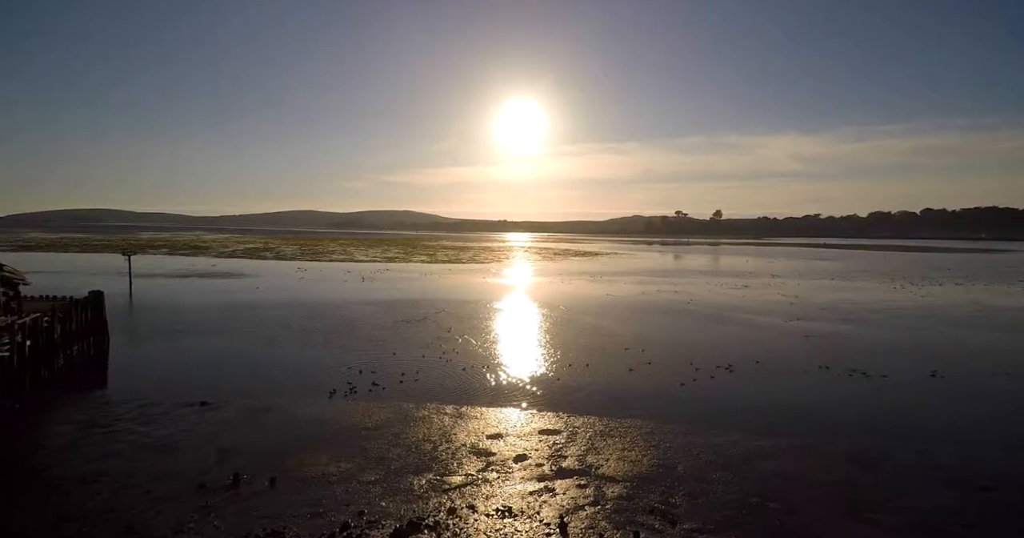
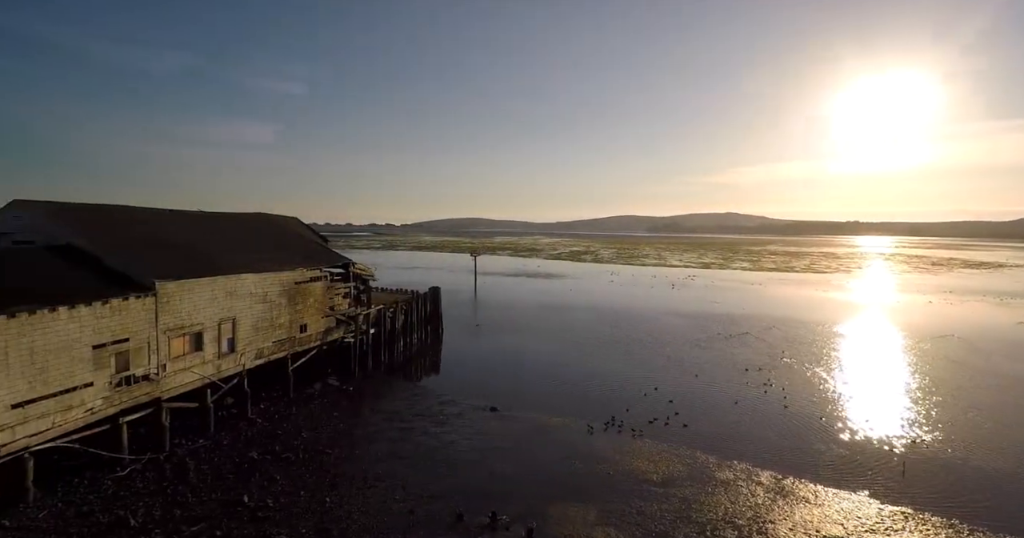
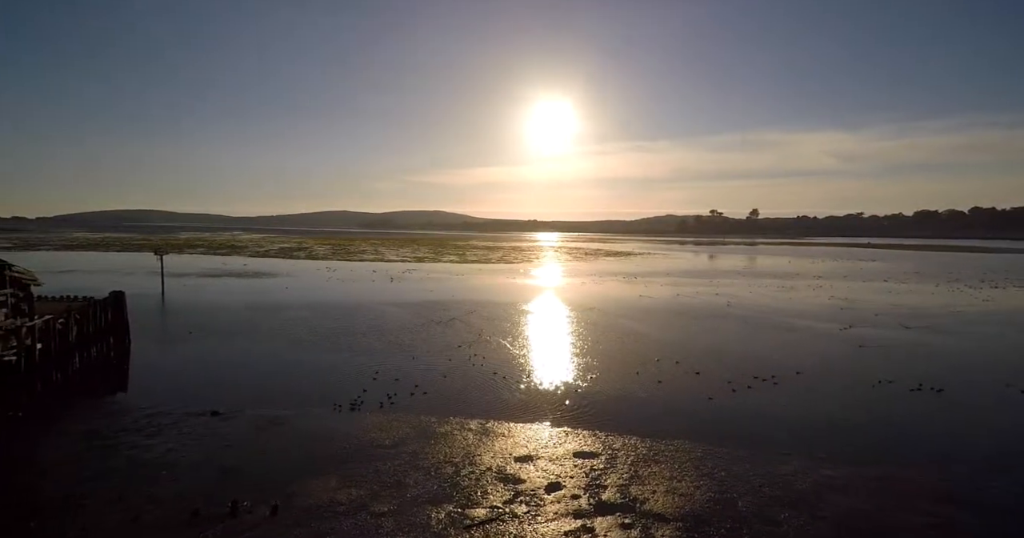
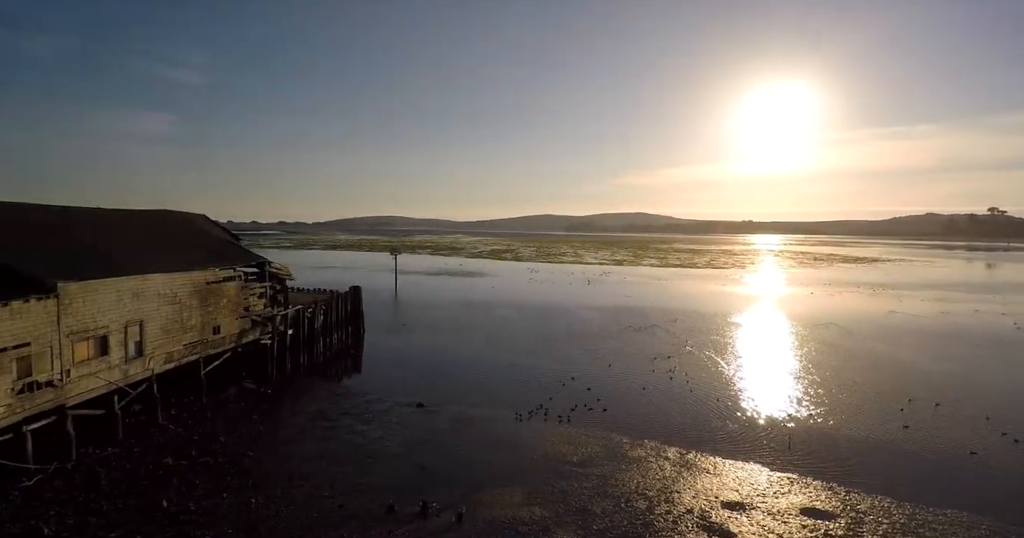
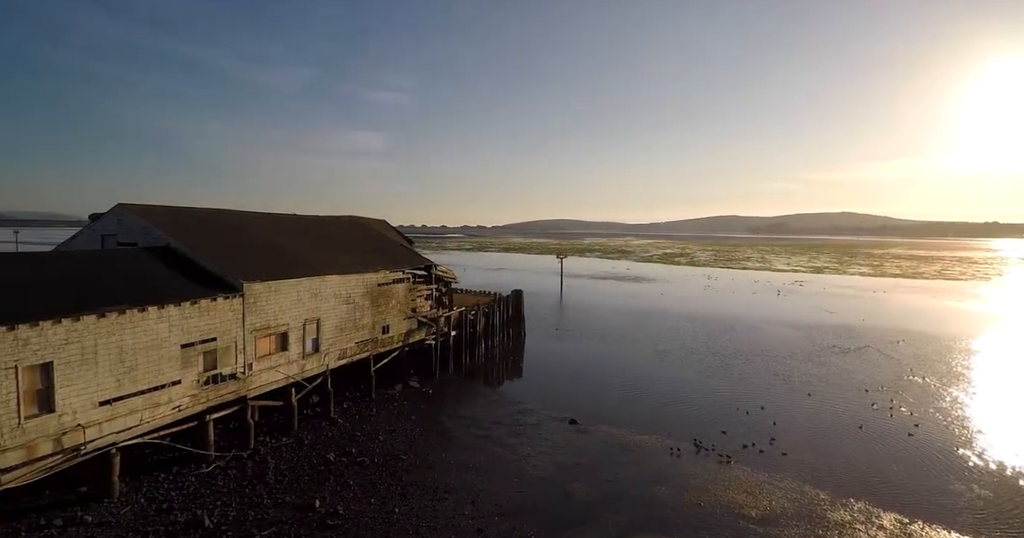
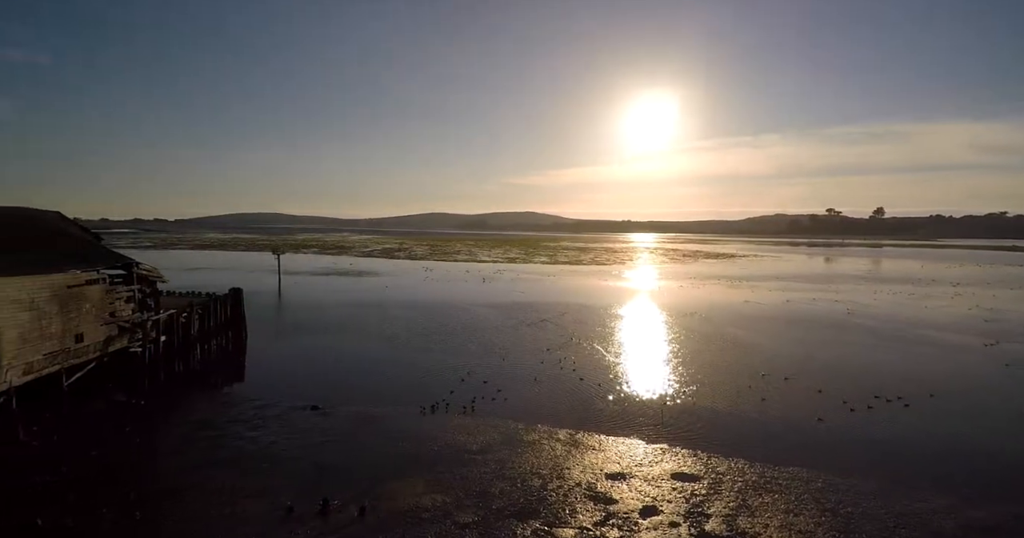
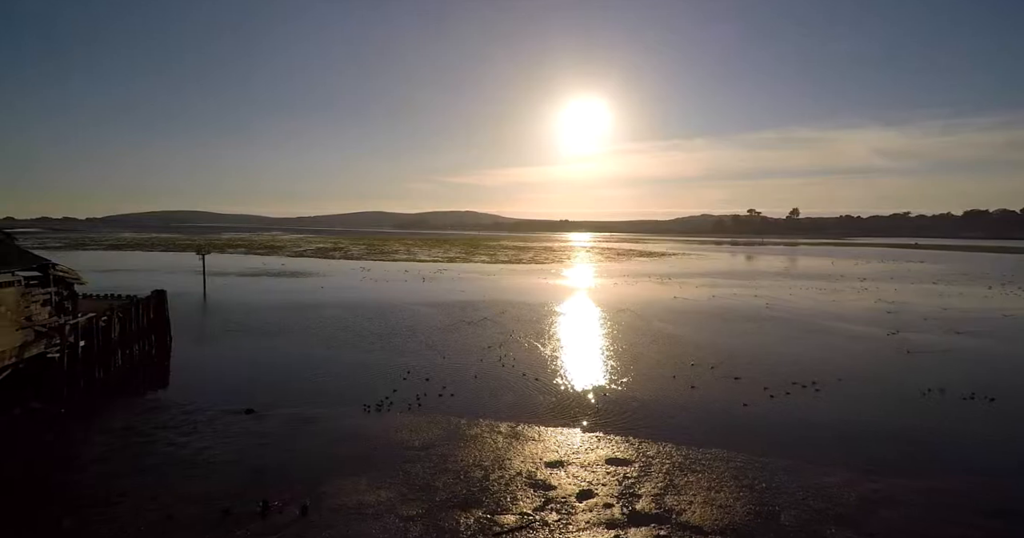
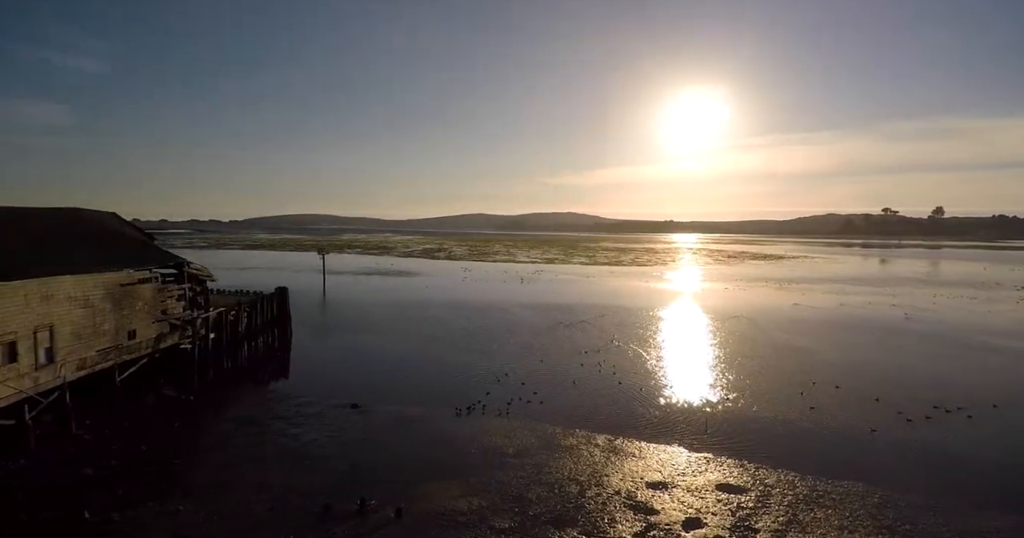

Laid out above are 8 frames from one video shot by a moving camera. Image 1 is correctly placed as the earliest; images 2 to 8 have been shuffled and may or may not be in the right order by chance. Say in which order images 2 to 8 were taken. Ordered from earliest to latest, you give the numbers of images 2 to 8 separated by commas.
3, 7, 6, 8, 4, 2, 5
